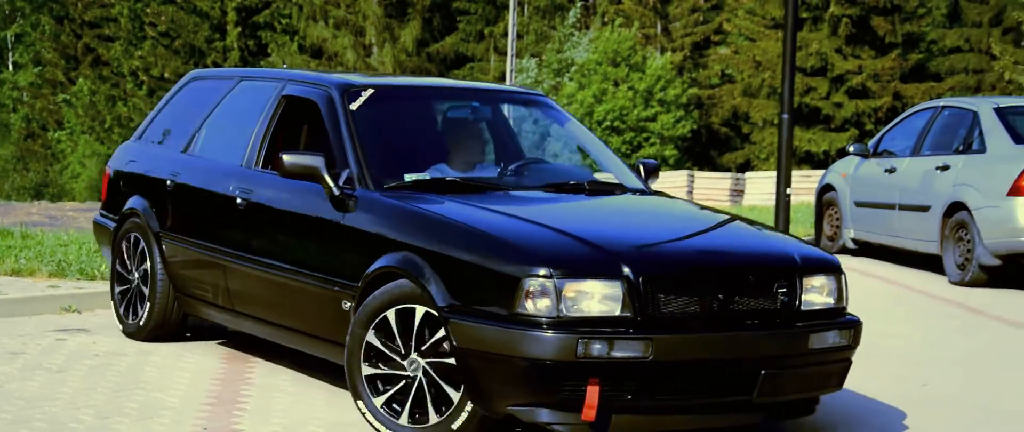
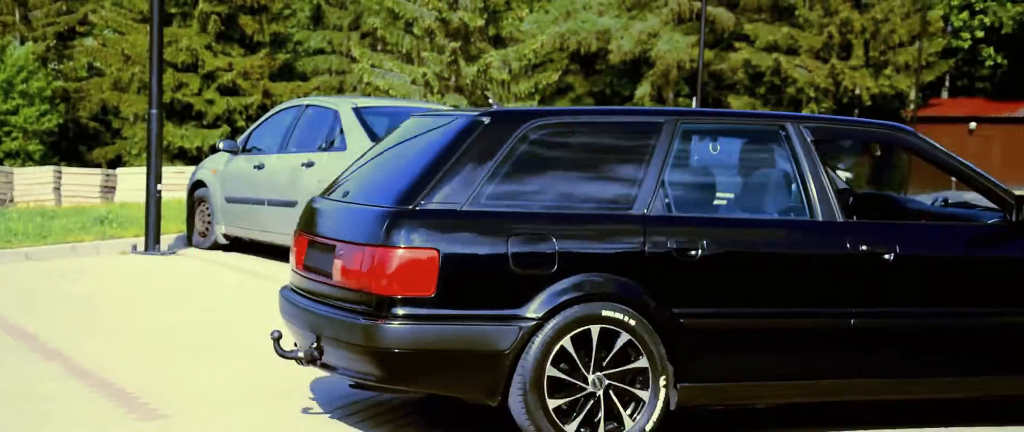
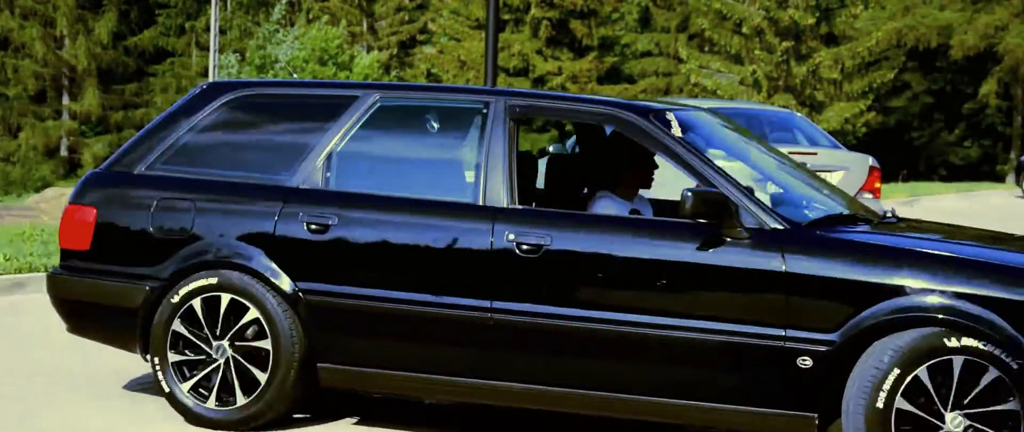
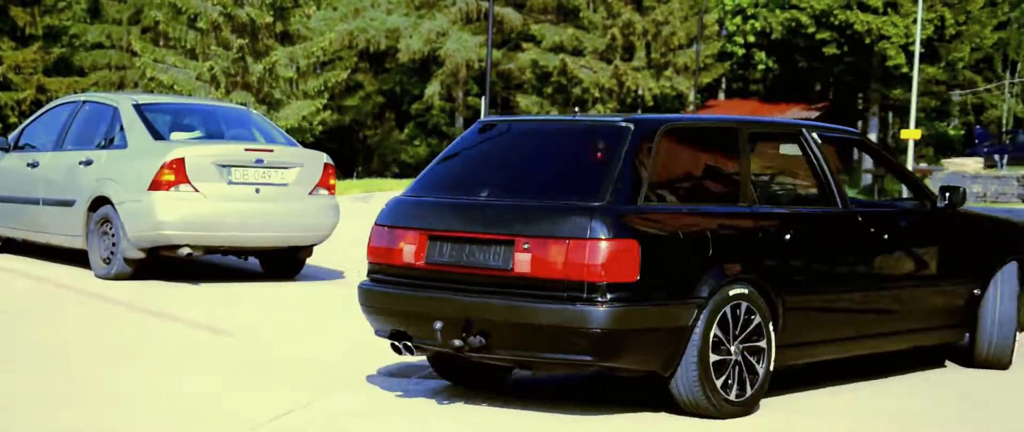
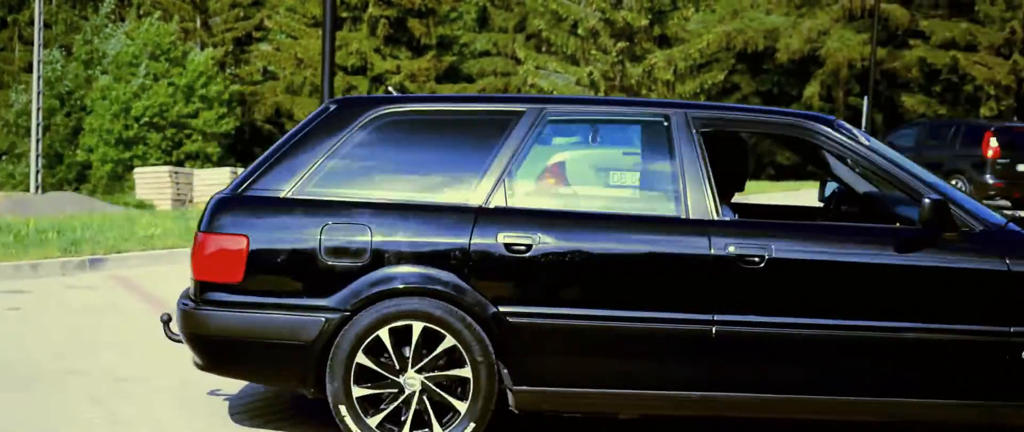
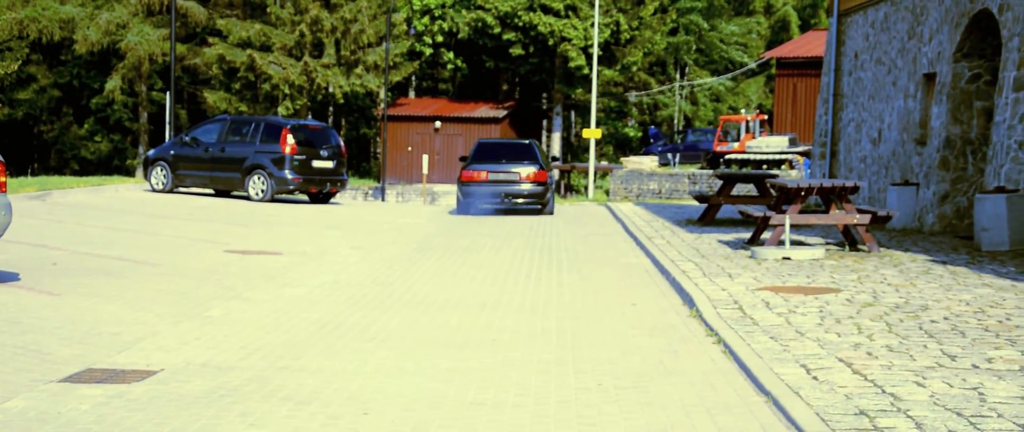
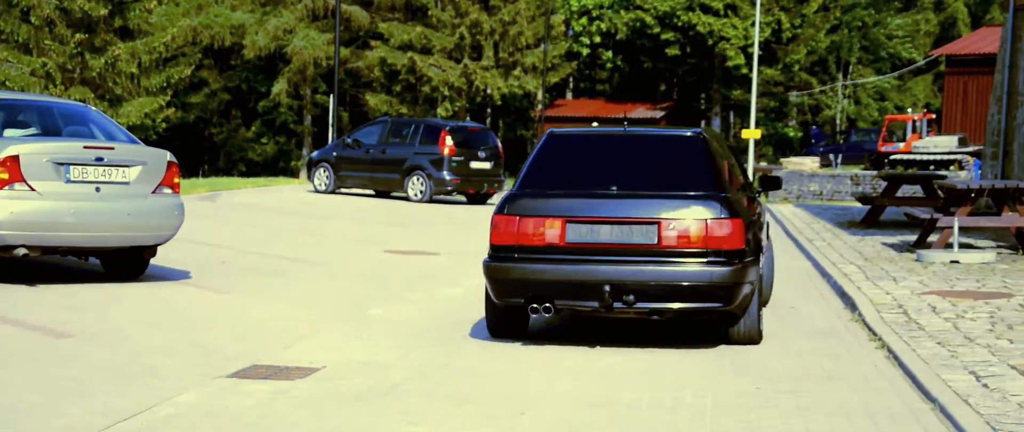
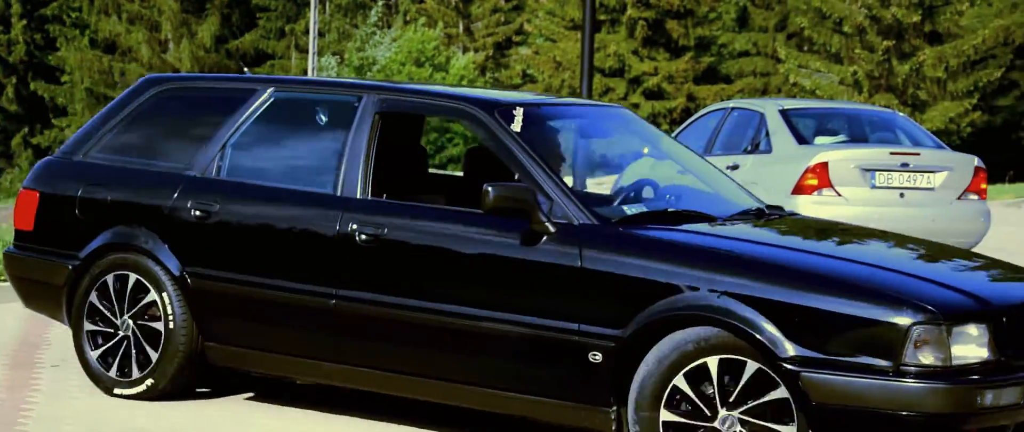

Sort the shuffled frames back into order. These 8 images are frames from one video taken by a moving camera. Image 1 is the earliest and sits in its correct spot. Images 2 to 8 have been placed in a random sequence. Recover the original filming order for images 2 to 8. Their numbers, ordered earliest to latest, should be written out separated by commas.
8, 3, 5, 2, 4, 7, 6
